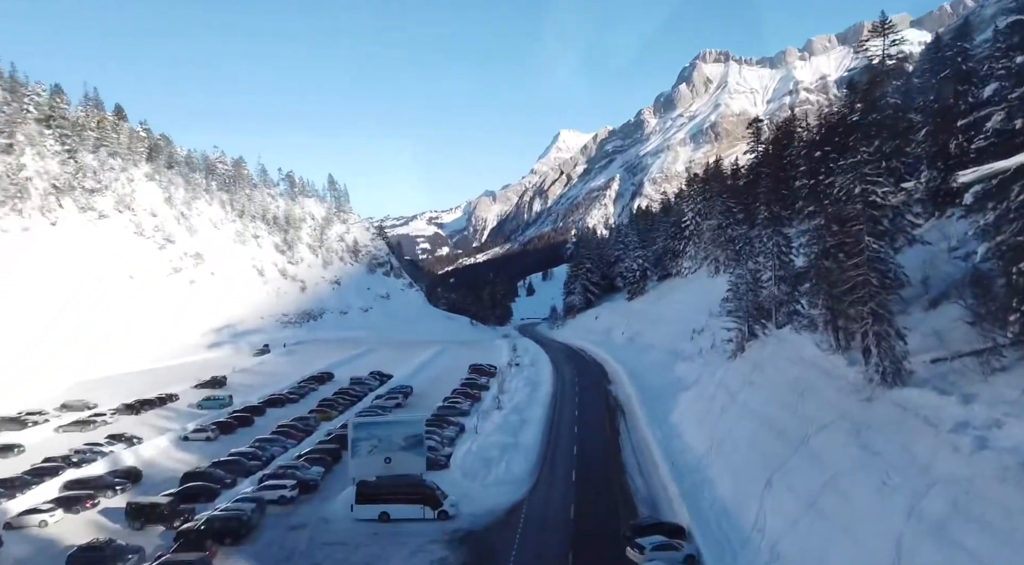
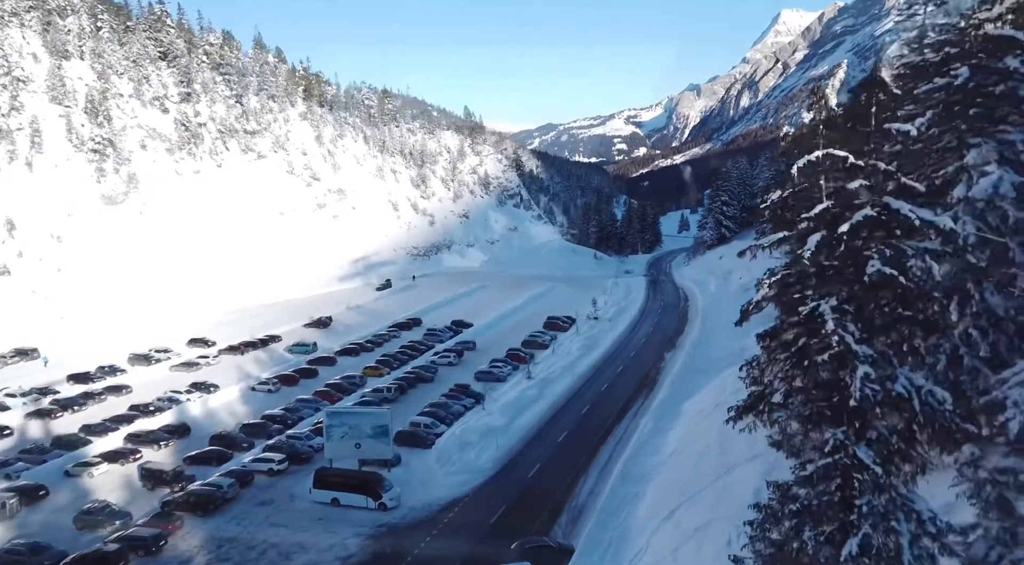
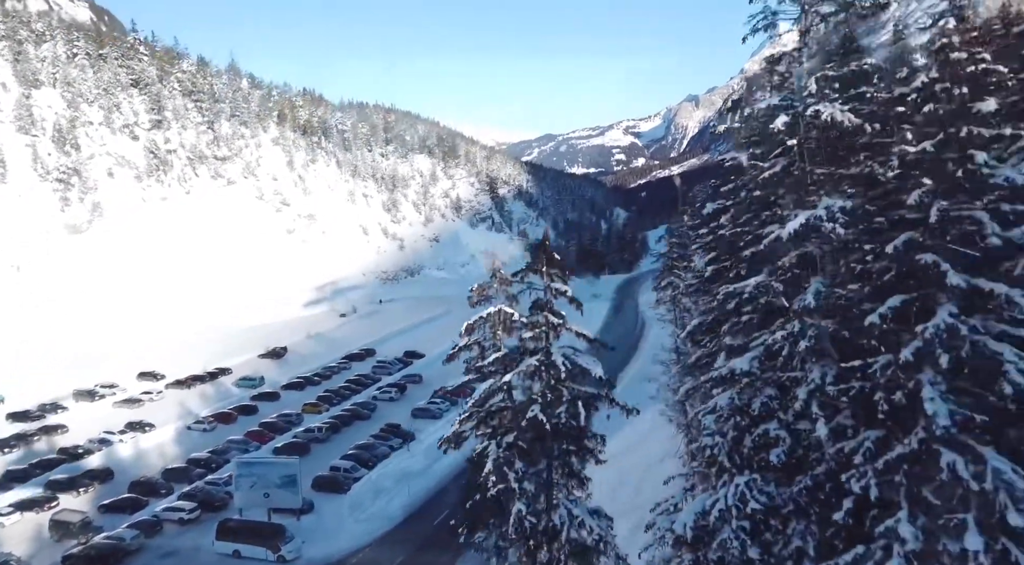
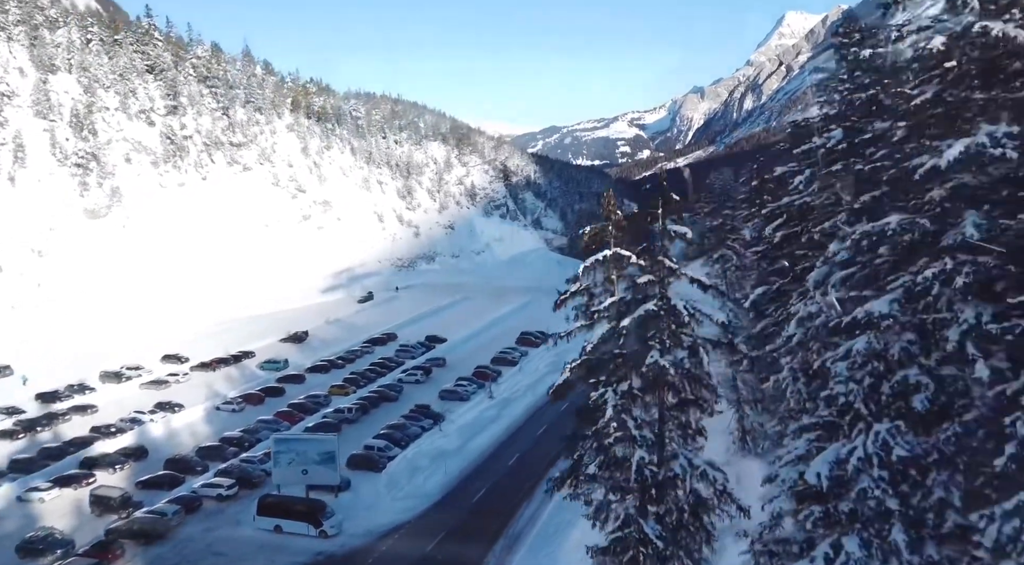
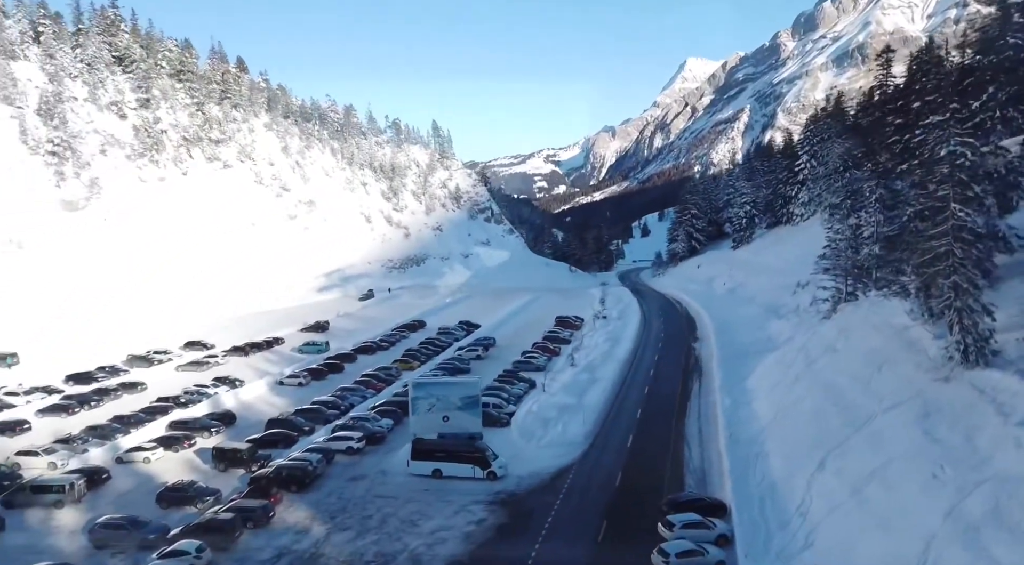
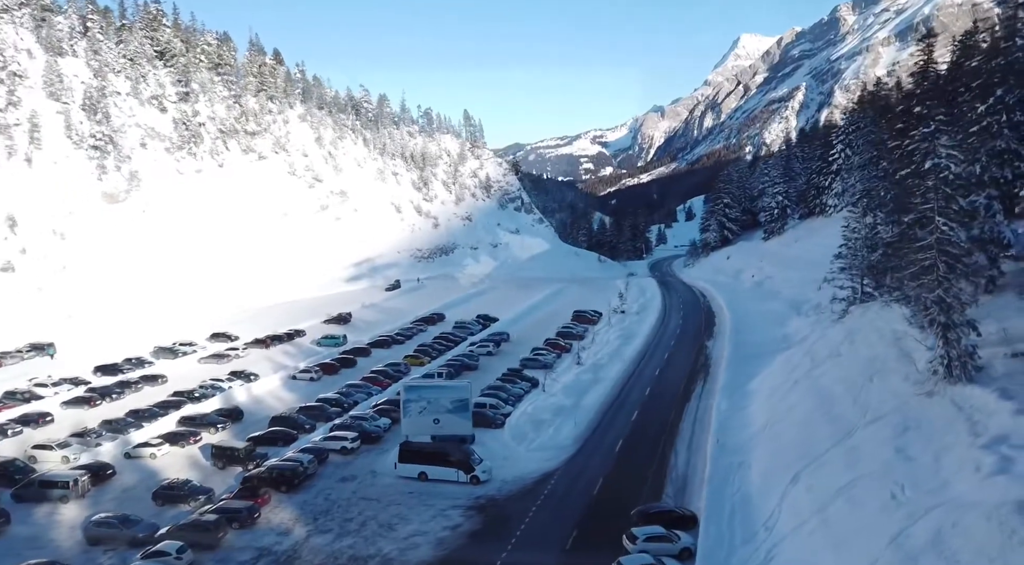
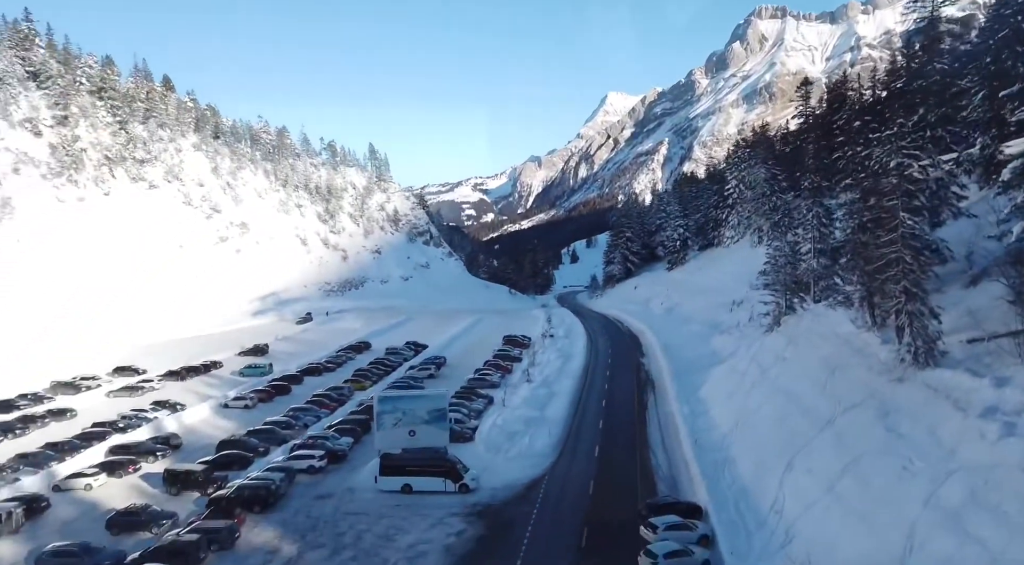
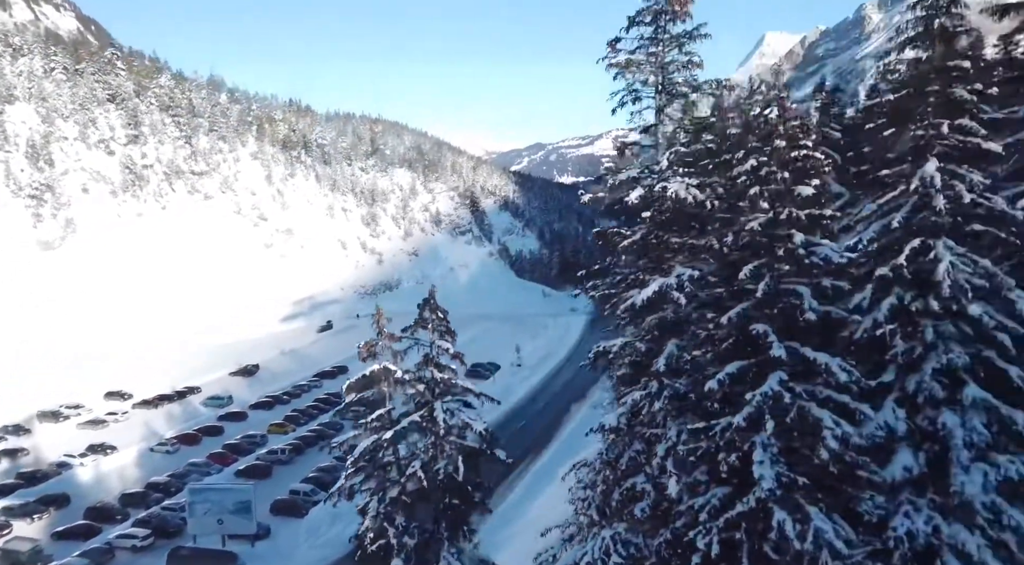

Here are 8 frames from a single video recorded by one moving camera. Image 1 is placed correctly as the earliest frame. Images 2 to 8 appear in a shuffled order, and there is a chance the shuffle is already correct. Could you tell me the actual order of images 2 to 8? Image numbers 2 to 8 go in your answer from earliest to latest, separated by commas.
7, 5, 6, 2, 4, 3, 8
